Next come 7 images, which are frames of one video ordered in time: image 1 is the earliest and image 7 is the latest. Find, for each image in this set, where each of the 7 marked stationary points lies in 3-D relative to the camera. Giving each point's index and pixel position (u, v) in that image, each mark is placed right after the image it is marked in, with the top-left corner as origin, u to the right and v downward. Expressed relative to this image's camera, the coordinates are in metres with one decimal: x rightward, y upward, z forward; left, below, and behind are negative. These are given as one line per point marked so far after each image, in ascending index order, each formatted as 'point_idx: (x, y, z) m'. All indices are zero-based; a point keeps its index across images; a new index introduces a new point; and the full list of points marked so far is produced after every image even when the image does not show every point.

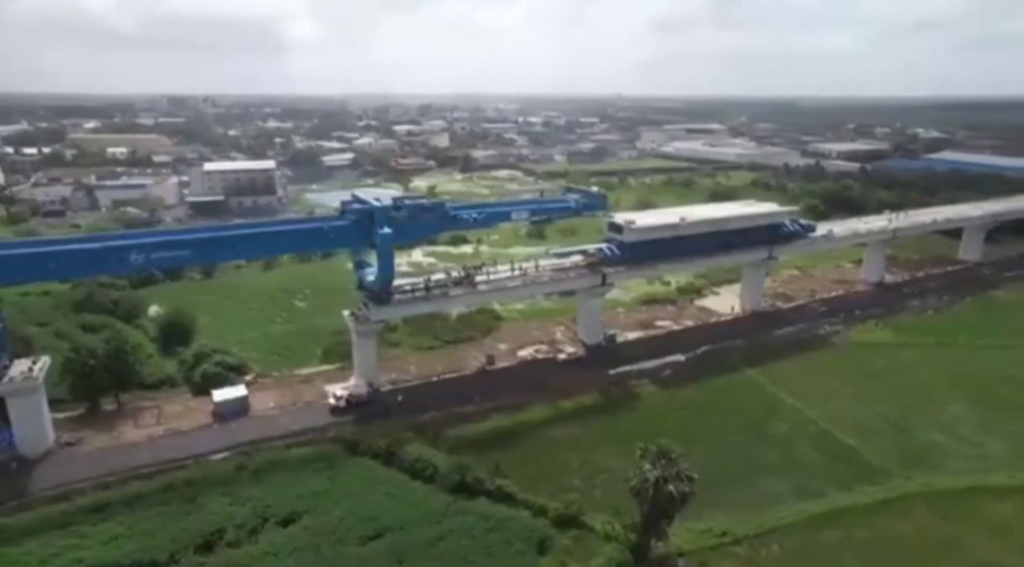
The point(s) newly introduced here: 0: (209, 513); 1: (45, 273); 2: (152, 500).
0: (-7.6, -5.9, +16.3) m
1: (-12.9, +0.3, +17.6) m
2: (-9.5, -5.8, +17.0) m
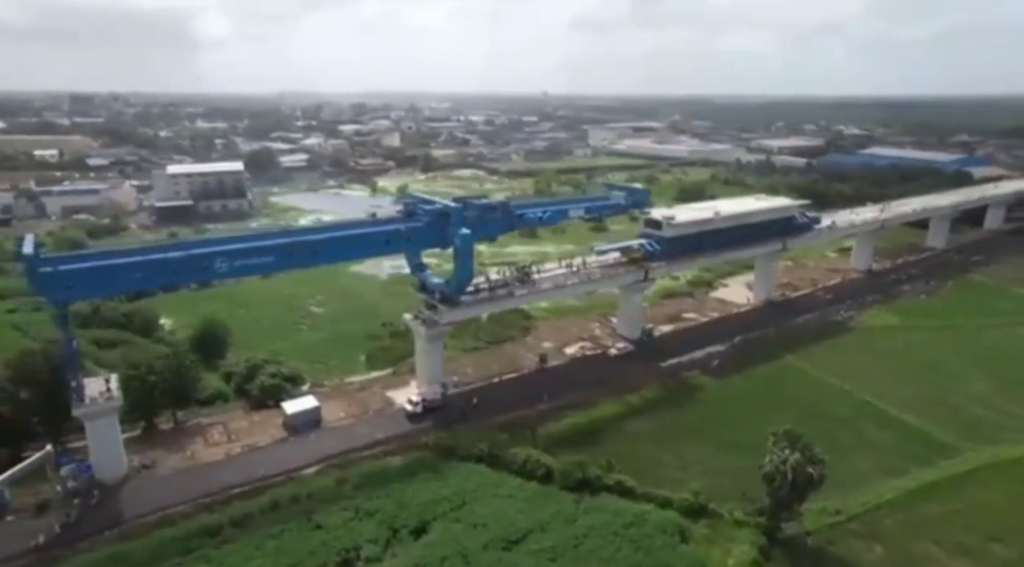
0: (-4.3, -6.1, +15.7) m
1: (-9.8, 0.0, +16.4) m
2: (-6.2, -6.0, +16.2) m
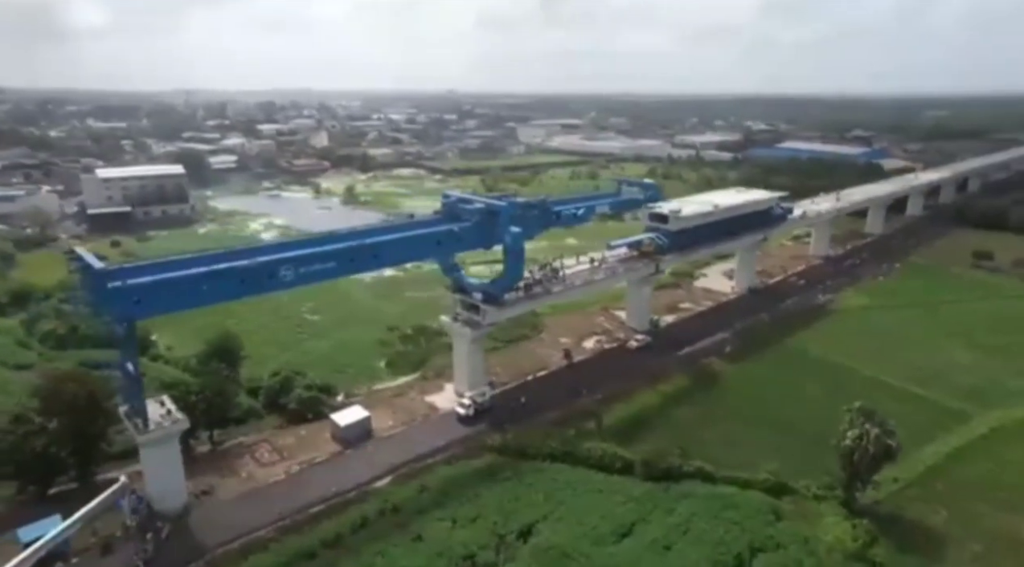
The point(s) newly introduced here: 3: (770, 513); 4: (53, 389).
0: (-1.7, -6.1, +15.2) m
1: (-7.5, -0.3, +15.1) m
2: (-3.6, -6.2, +15.5) m
3: (+6.5, -5.8, +16.2) m
4: (-11.8, -2.7, +16.5) m
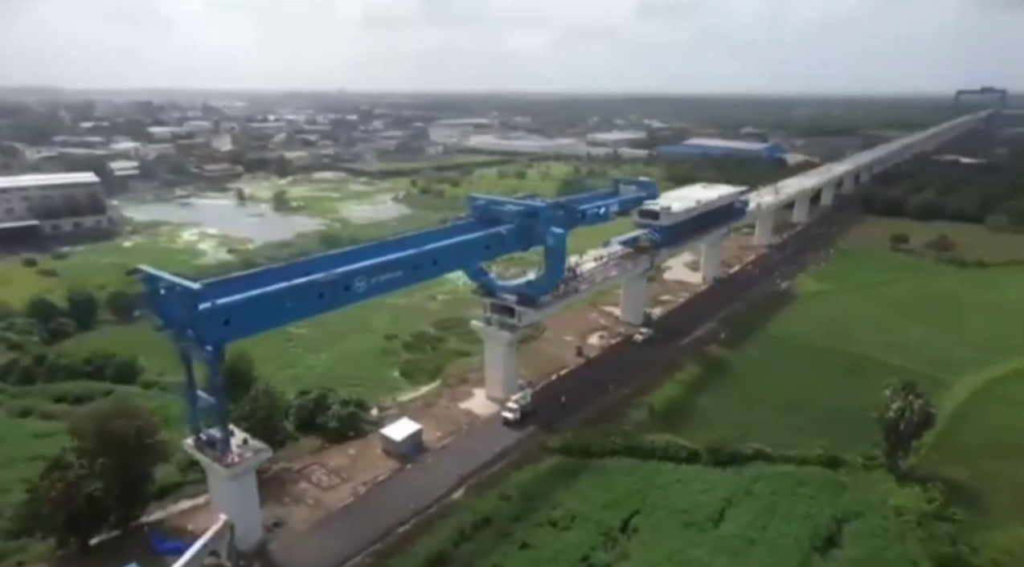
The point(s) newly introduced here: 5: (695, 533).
0: (+0.9, -6.2, +15.1) m
1: (-5.1, -0.7, +14.1) m
2: (-1.1, -6.3, +15.0) m
3: (+8.8, -5.5, +17.4) m
4: (-9.5, -3.3, +14.7) m
5: (+4.5, -6.1, +15.5) m
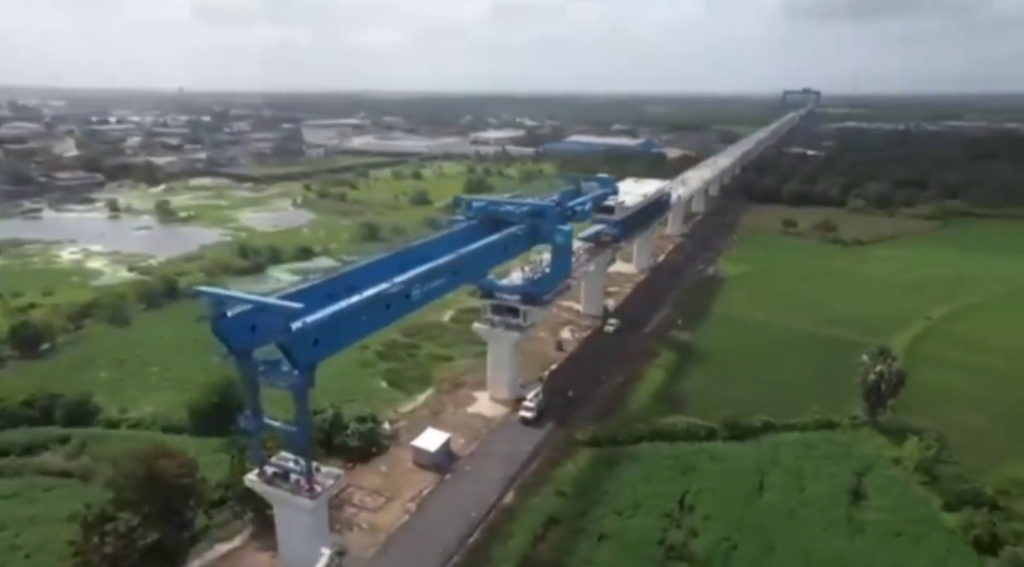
0: (+2.8, -6.1, +15.6) m
1: (-3.2, -0.9, +13.2) m
2: (+0.8, -6.3, +15.1) m
3: (+10.0, -4.9, +19.5) m
4: (-7.5, -3.8, +13.0) m
5: (+6.2, -5.8, +16.7) m
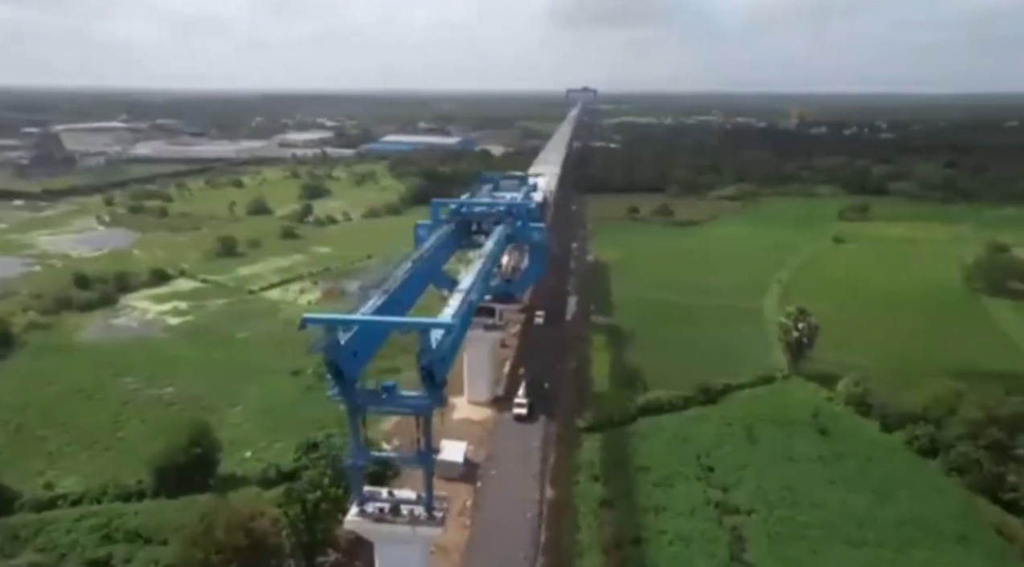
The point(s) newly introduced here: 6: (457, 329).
0: (+4.3, -5.7, +16.8) m
1: (-1.1, -1.2, +12.6) m
2: (+2.7, -6.2, +15.8) m
3: (+9.8, -4.0, +22.8) m
4: (-4.8, -4.4, +11.1) m
5: (+7.1, -5.1, +19.0) m
6: (-1.1, -0.8, +12.2) m
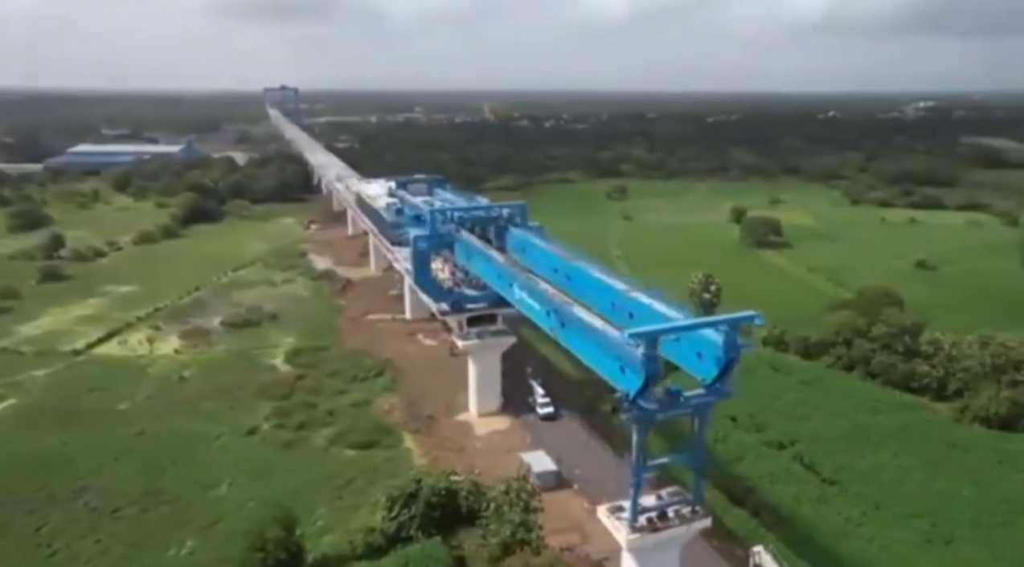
0: (+6.9, -5.0, +19.2) m
1: (+3.3, -1.1, +12.9) m
2: (+6.0, -5.6, +17.5) m
3: (+8.9, -2.7, +26.9) m
4: (+1.2, -4.8, +10.0) m
5: (+8.4, -4.1, +22.4) m
6: (+3.5, -0.8, +12.5) m
